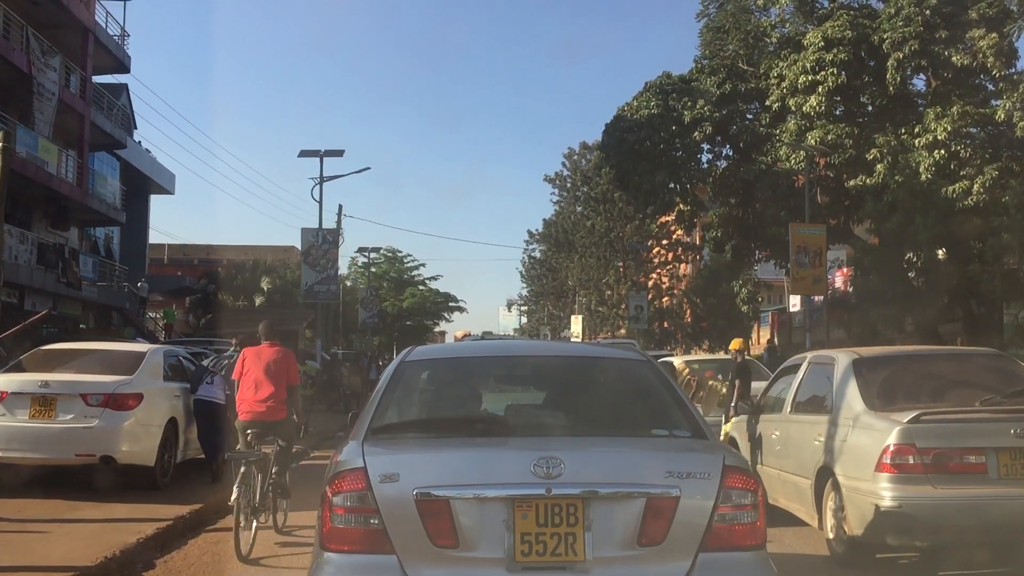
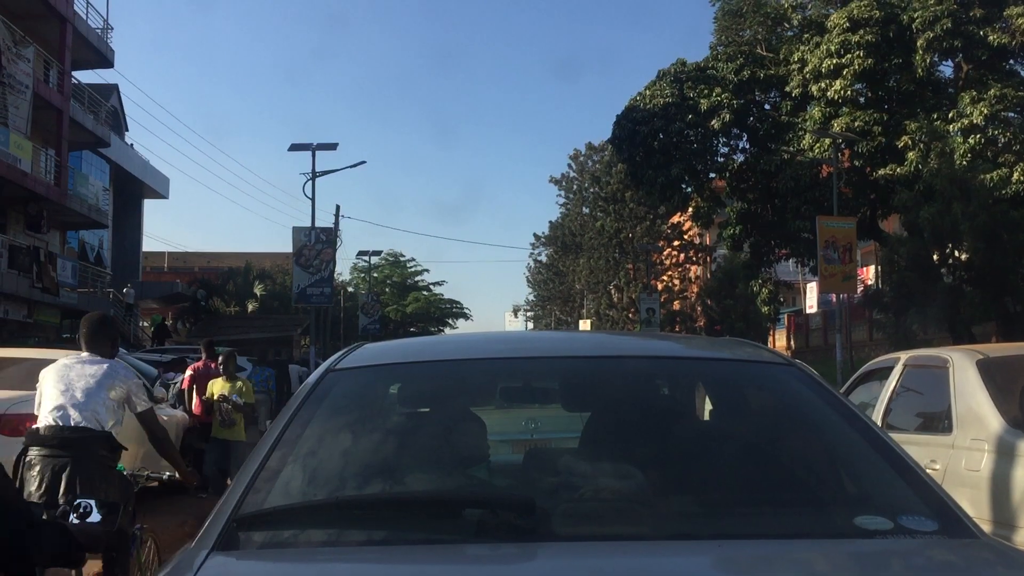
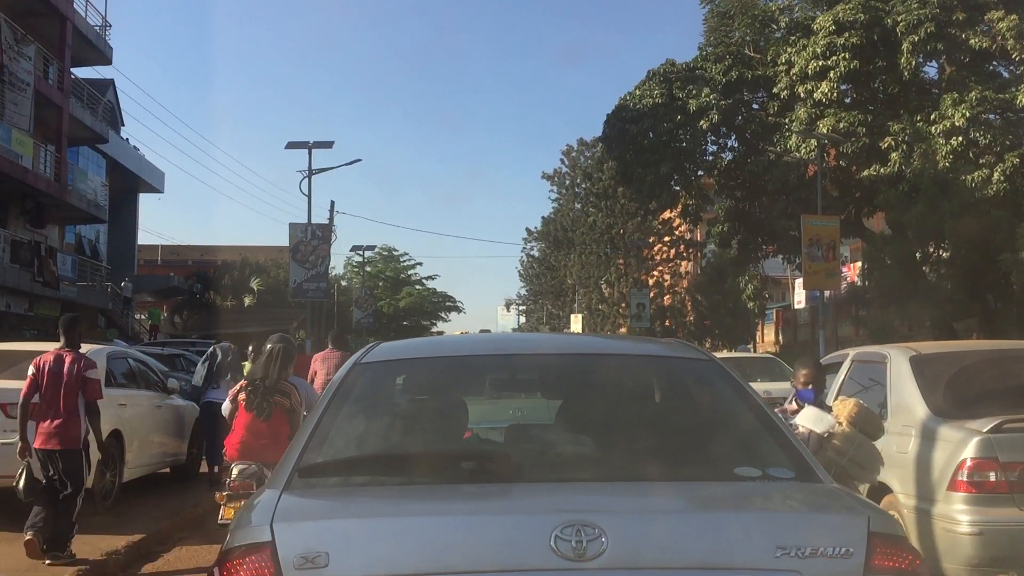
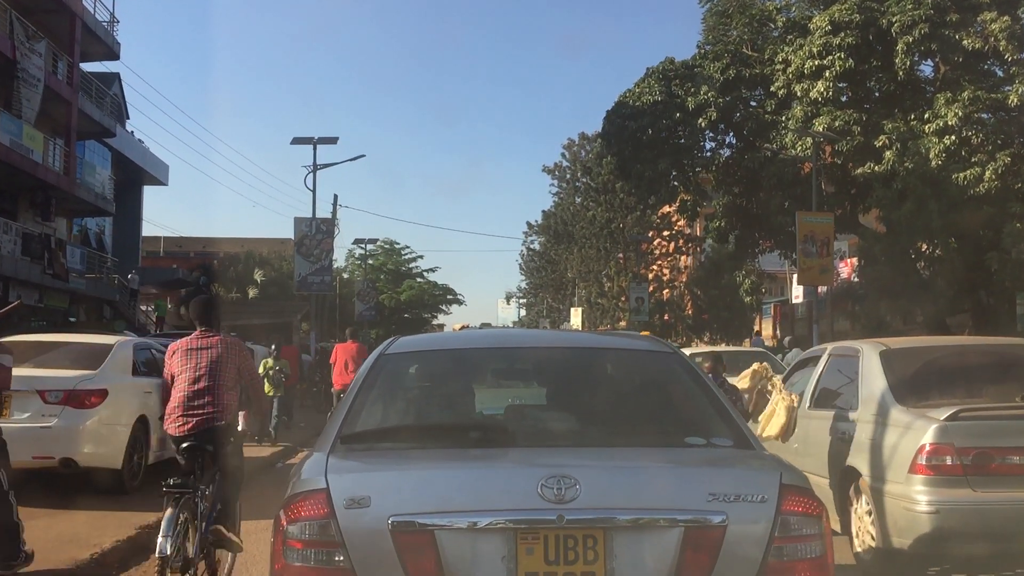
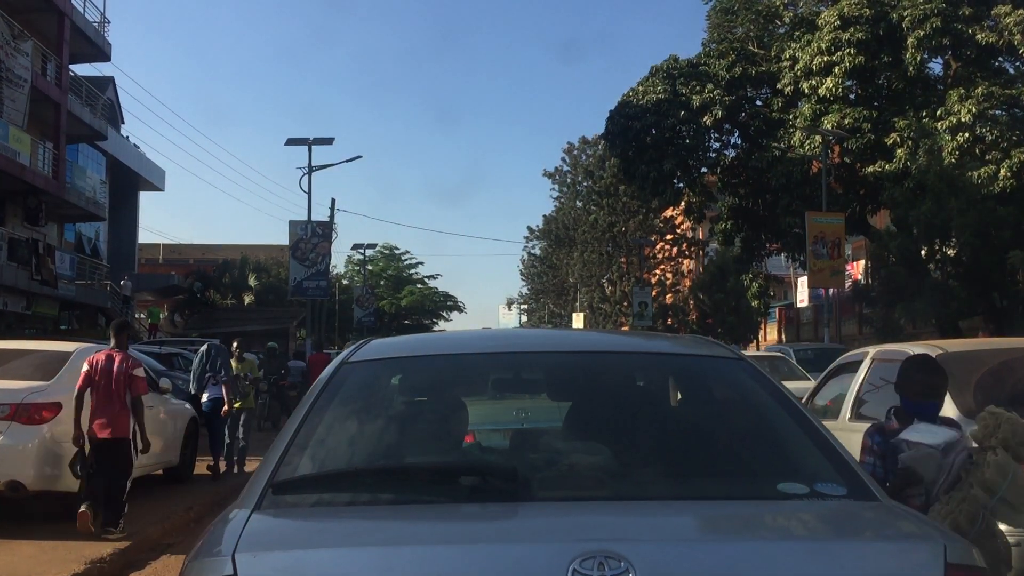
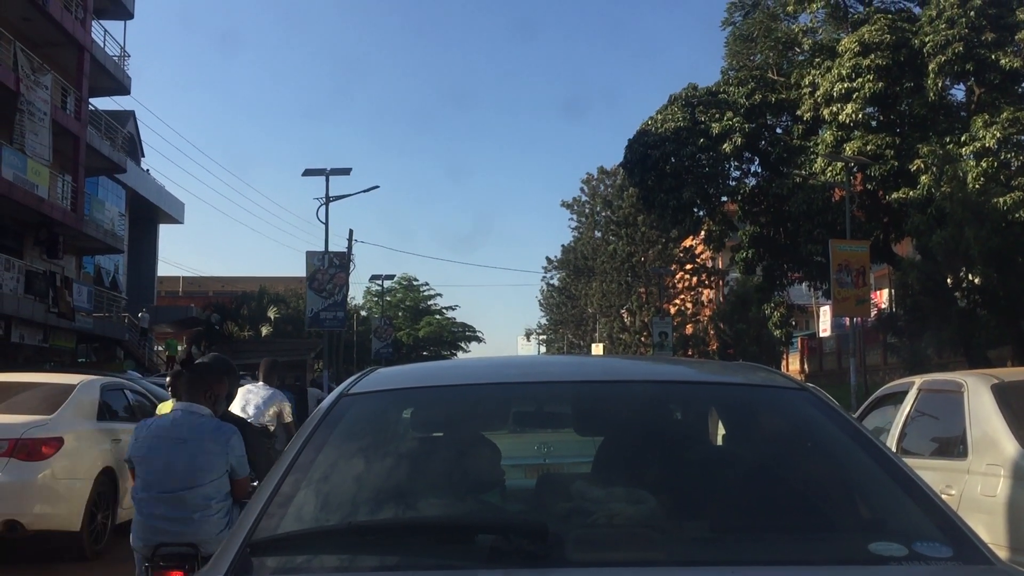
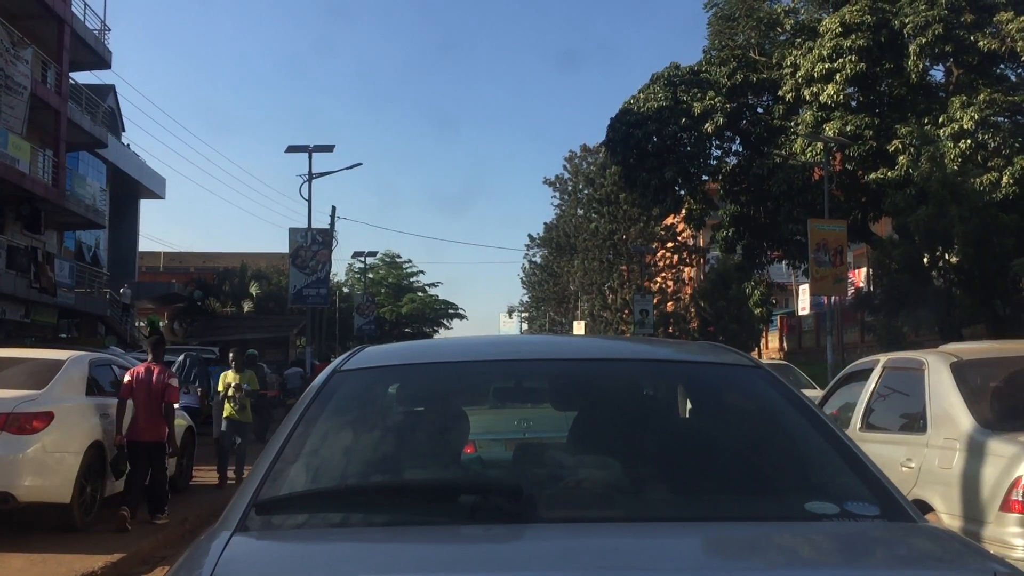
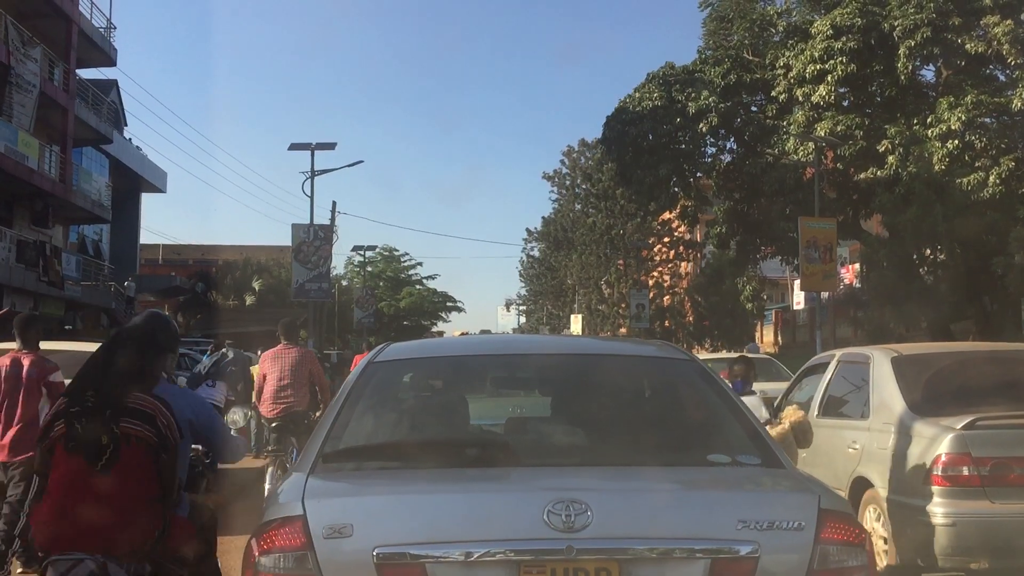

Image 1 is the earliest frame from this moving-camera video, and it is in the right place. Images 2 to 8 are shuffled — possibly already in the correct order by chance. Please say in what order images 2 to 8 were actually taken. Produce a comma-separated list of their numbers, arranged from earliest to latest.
4, 8, 3, 5, 7, 2, 6
